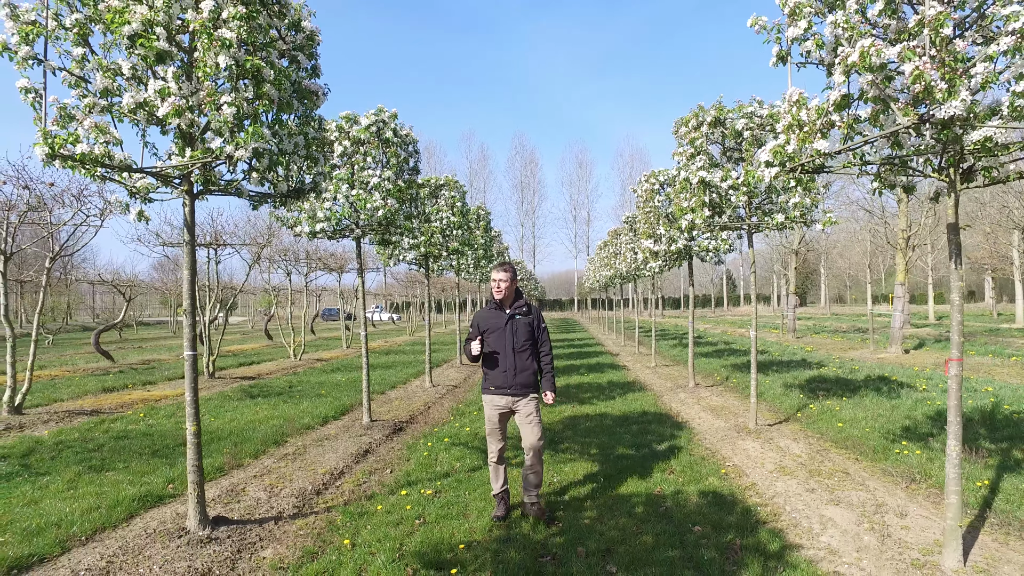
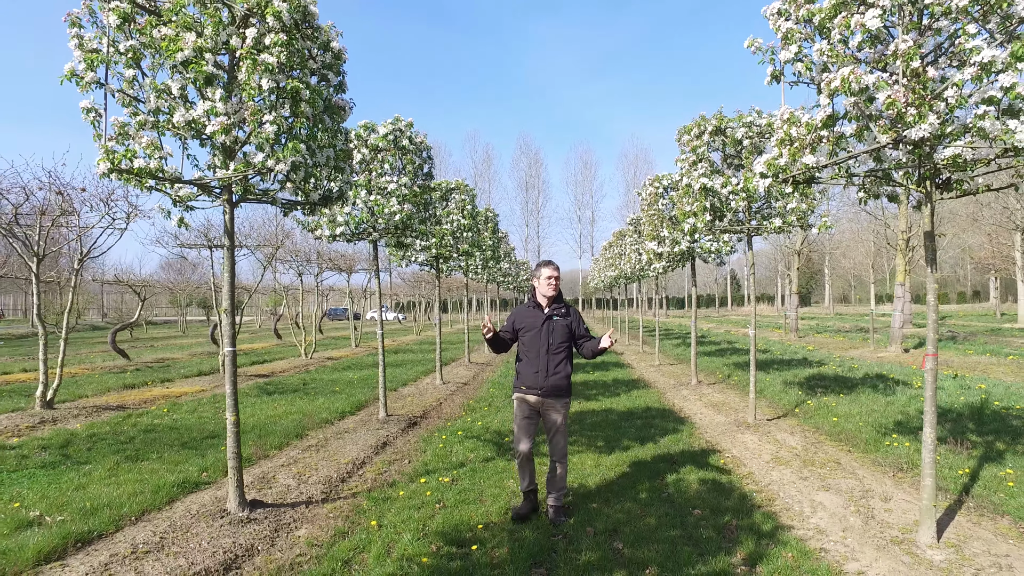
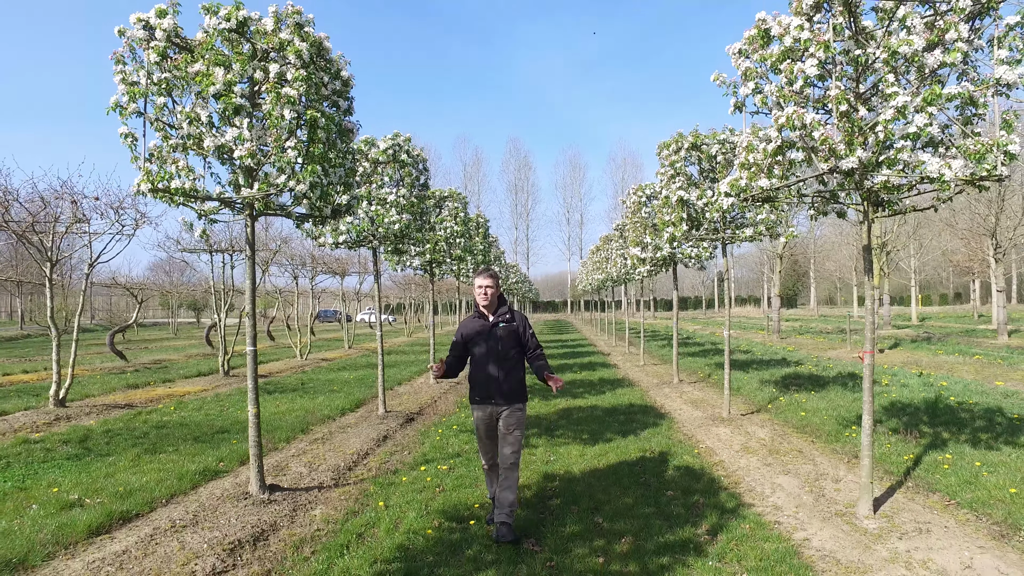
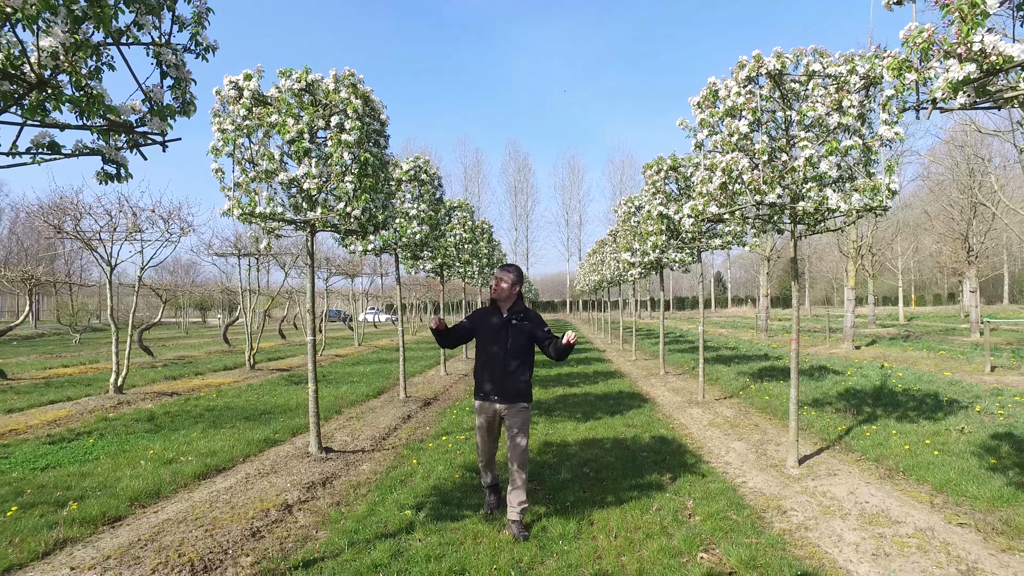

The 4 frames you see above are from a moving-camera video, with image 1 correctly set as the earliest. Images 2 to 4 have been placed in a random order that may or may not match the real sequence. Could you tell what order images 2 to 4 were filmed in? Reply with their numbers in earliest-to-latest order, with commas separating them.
2, 3, 4
